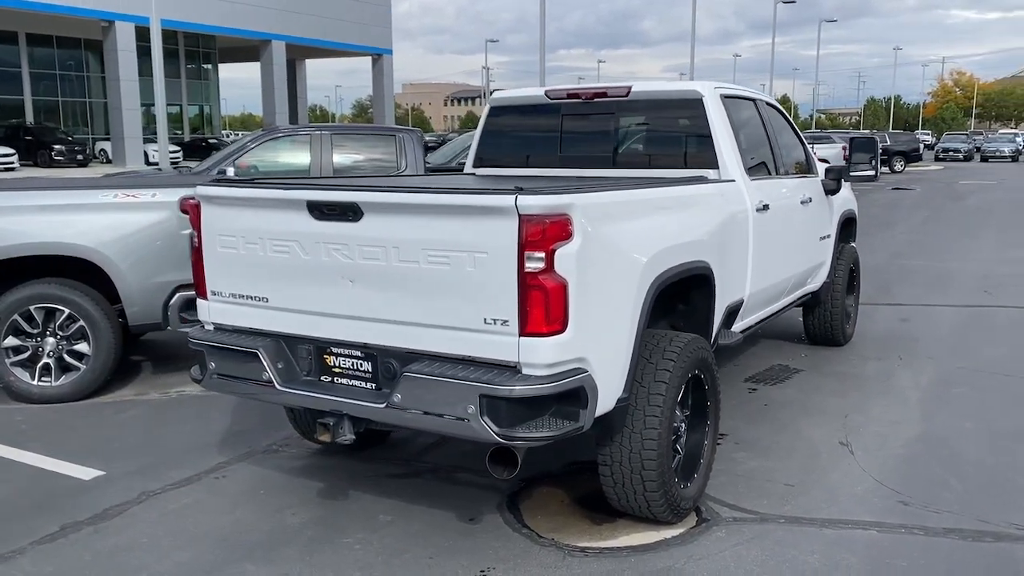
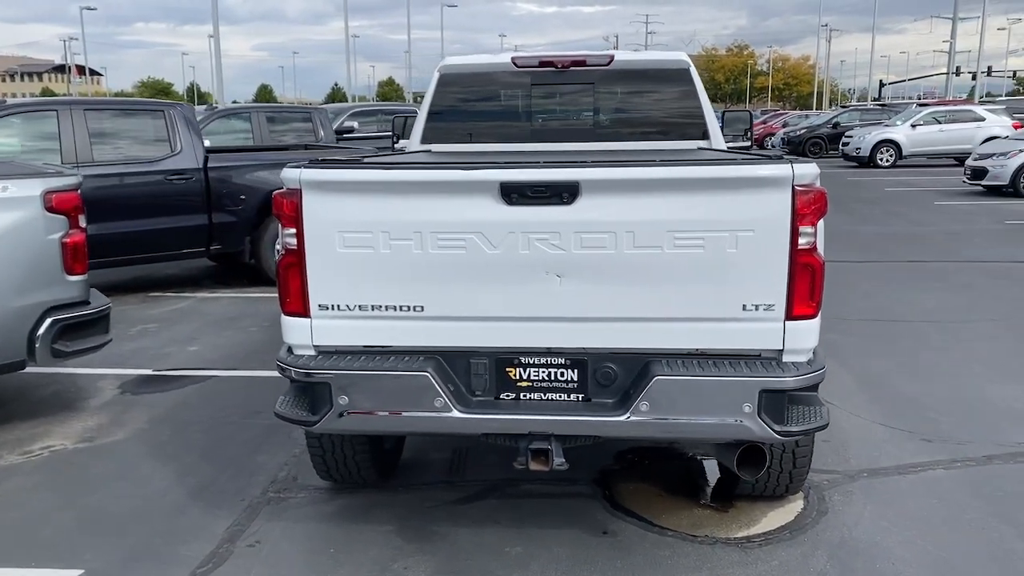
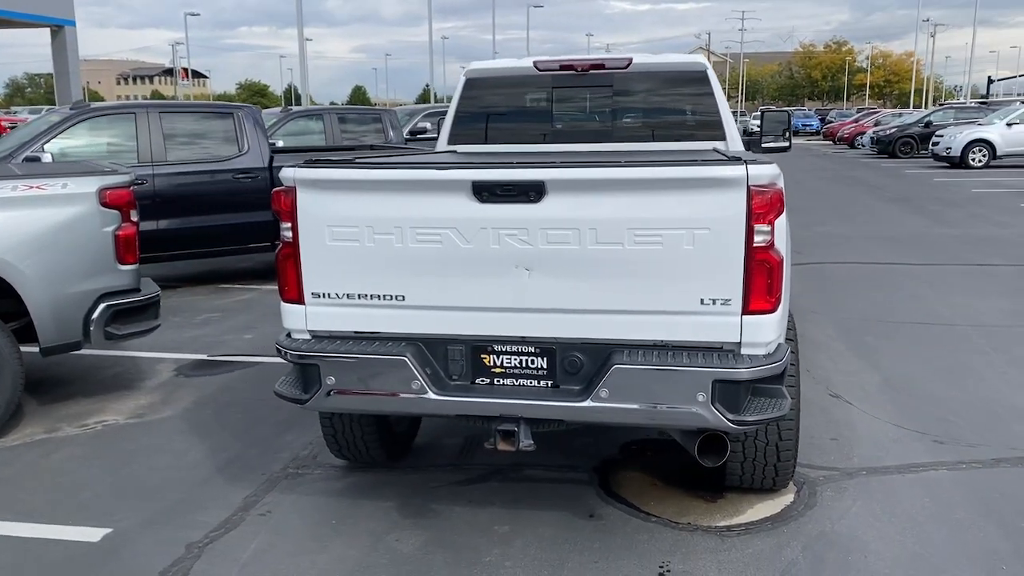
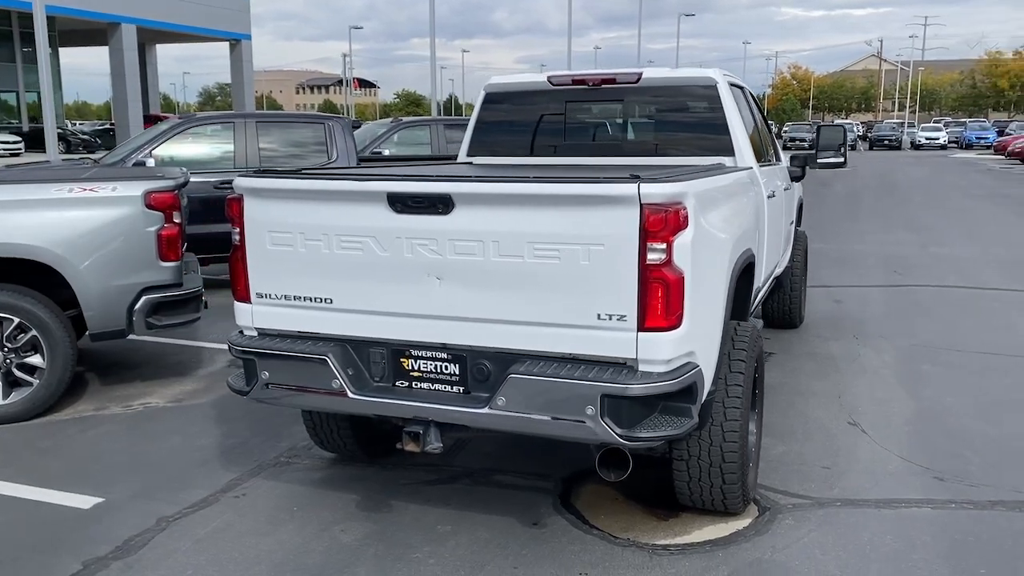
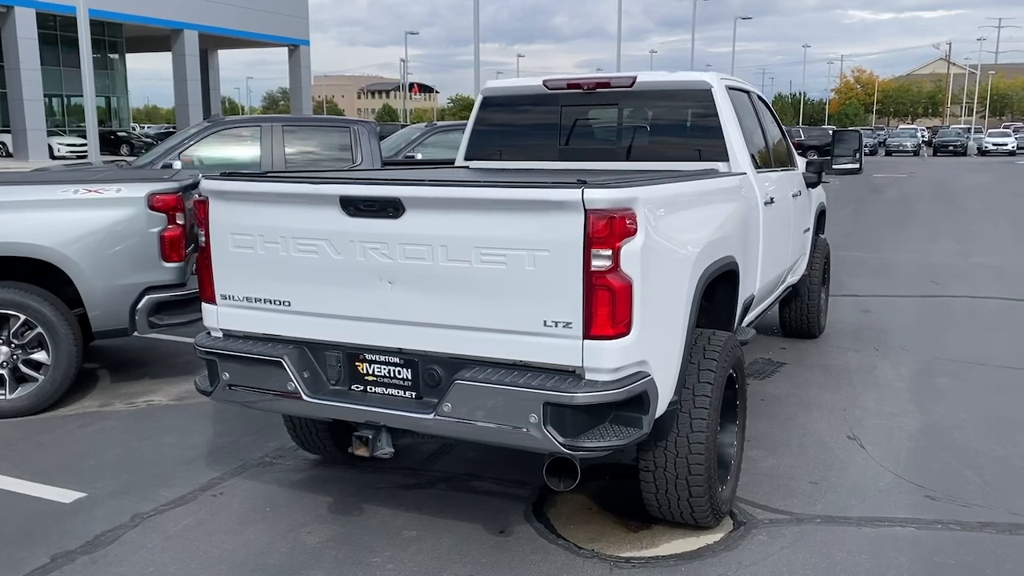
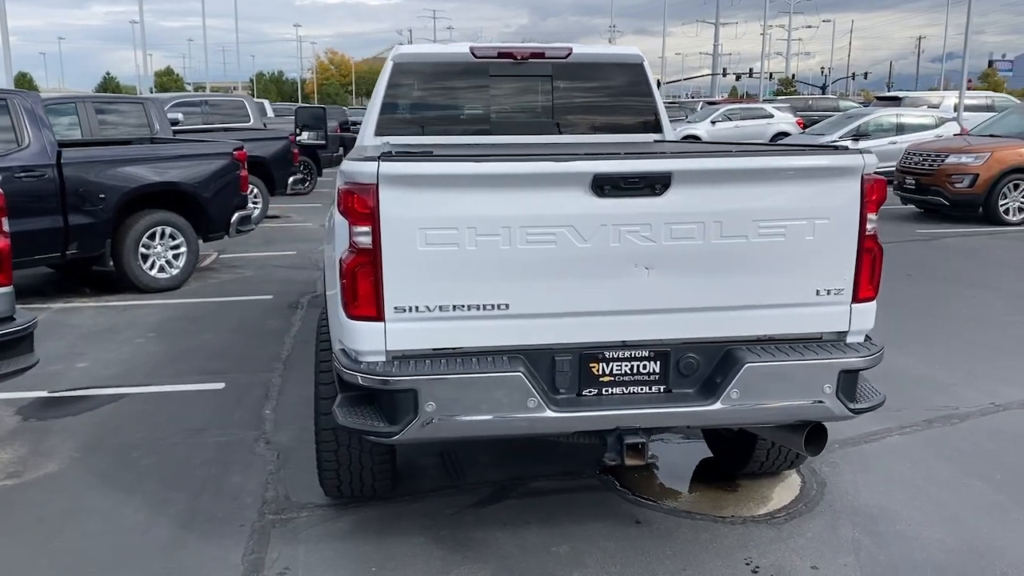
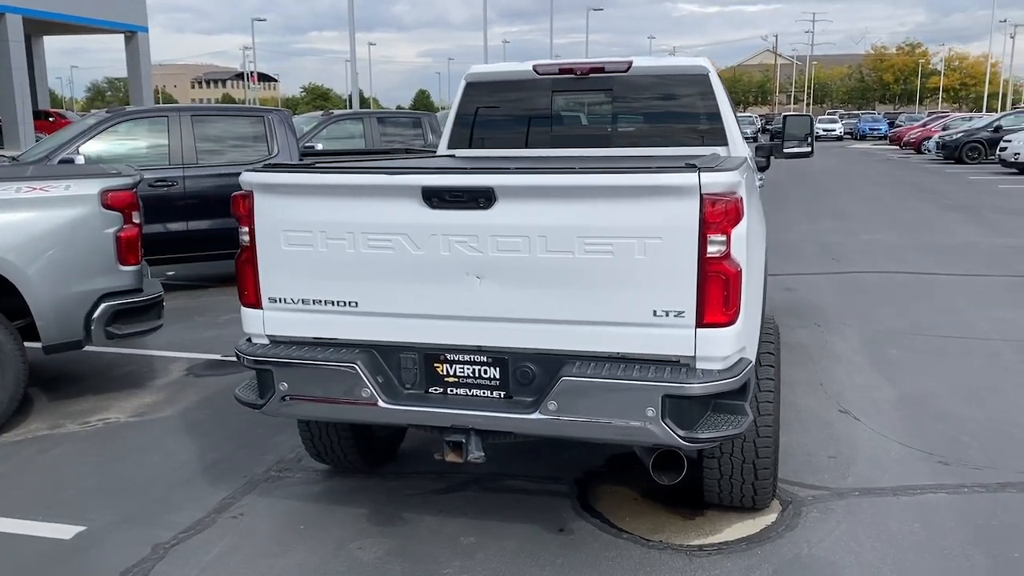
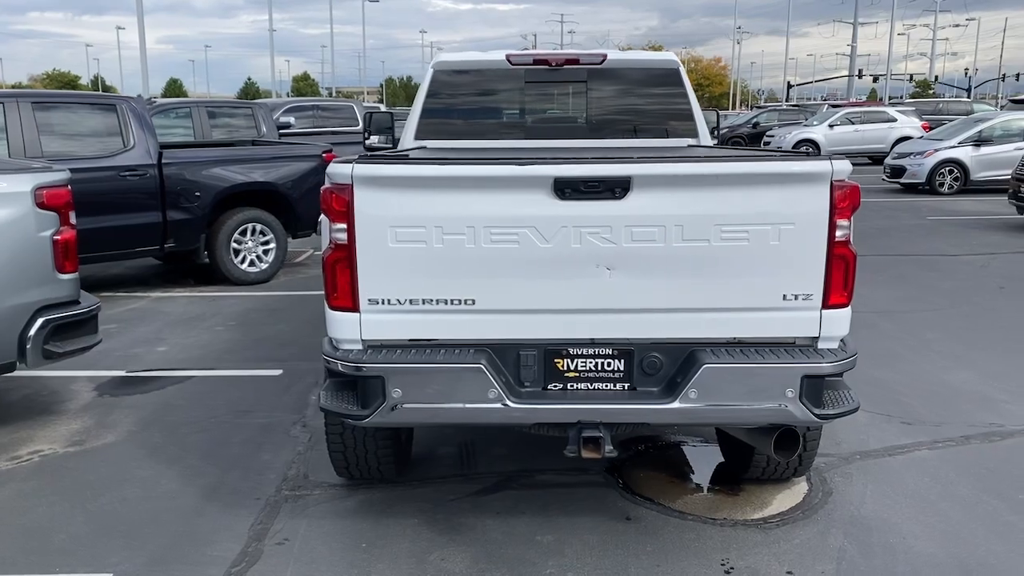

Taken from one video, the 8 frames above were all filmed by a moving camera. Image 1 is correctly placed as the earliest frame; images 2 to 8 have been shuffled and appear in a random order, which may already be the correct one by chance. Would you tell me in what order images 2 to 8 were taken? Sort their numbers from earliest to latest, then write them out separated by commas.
5, 4, 7, 3, 2, 8, 6
